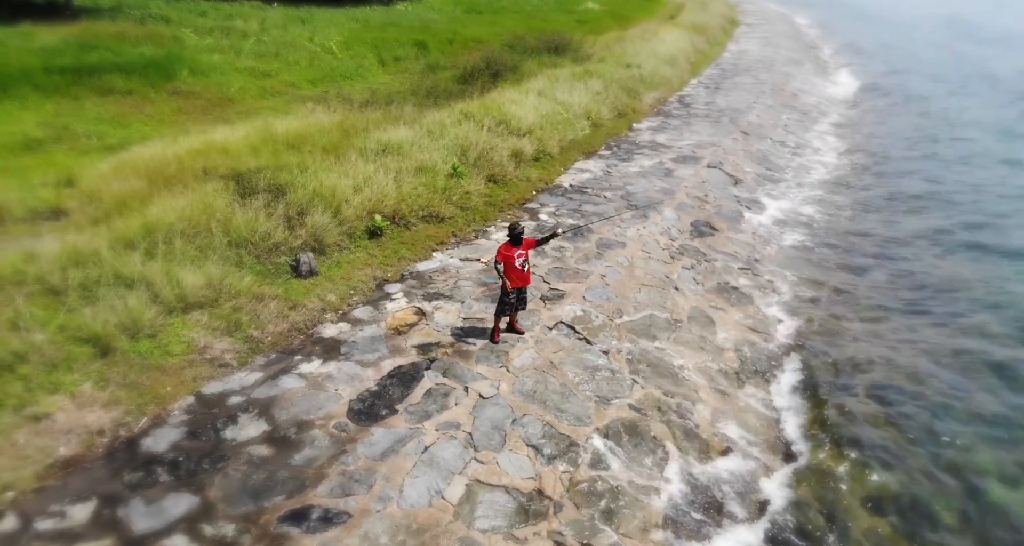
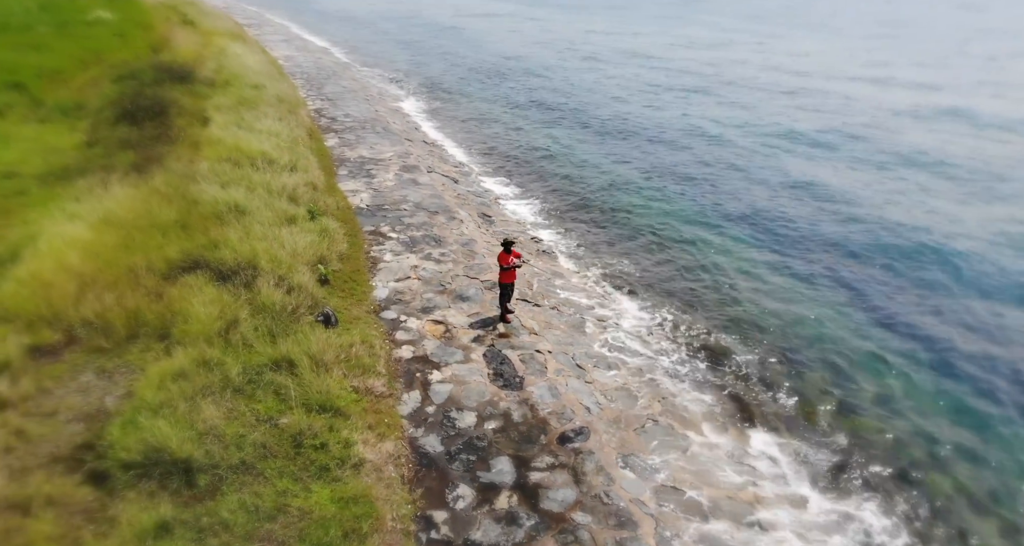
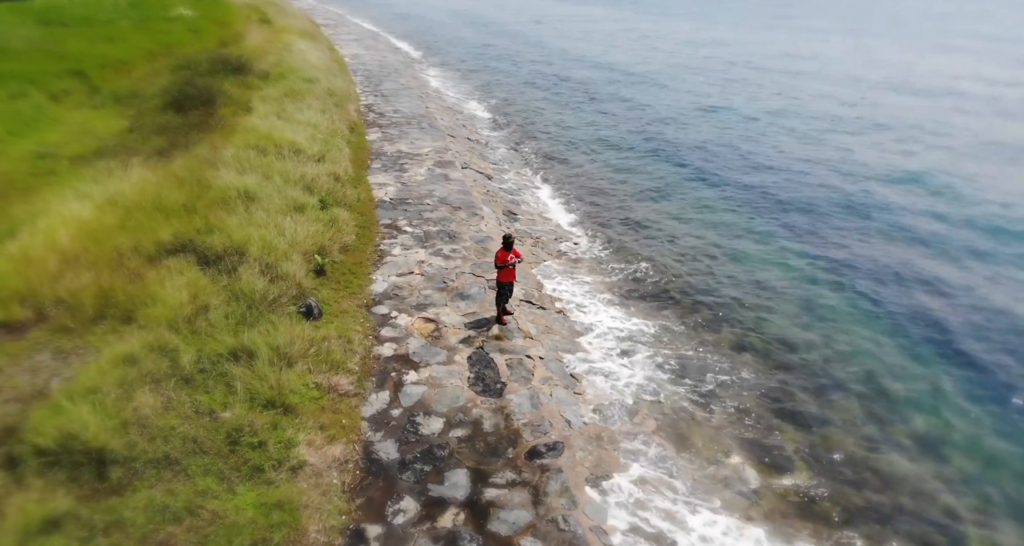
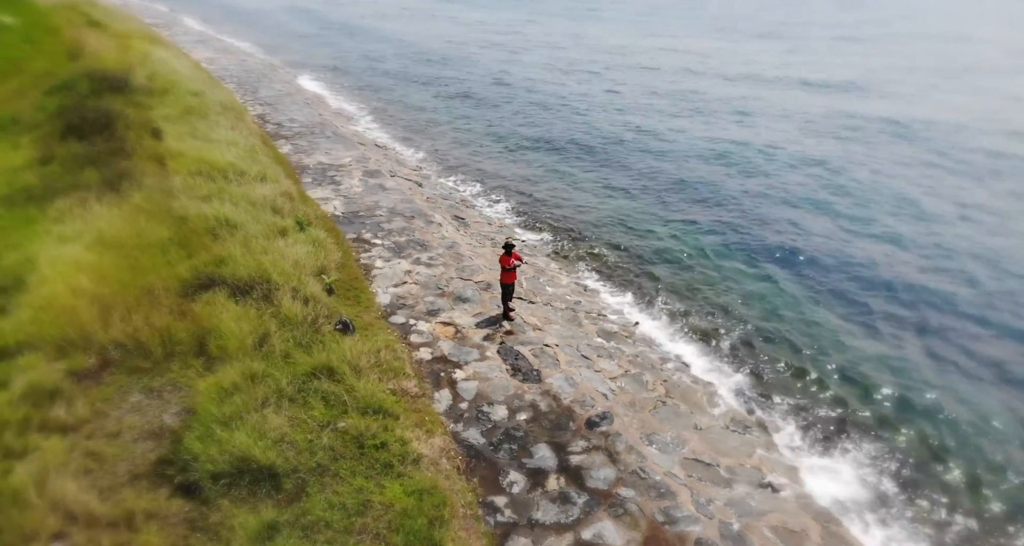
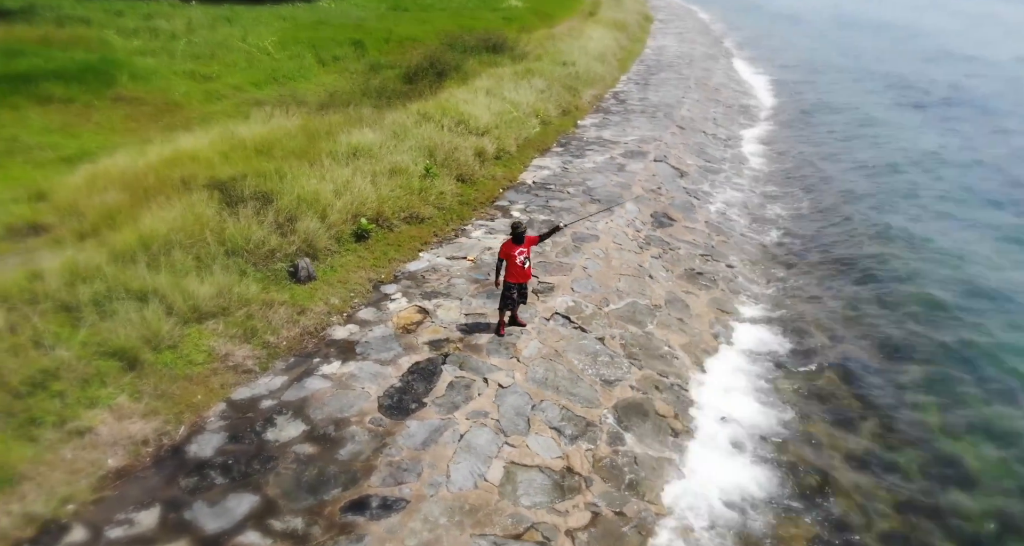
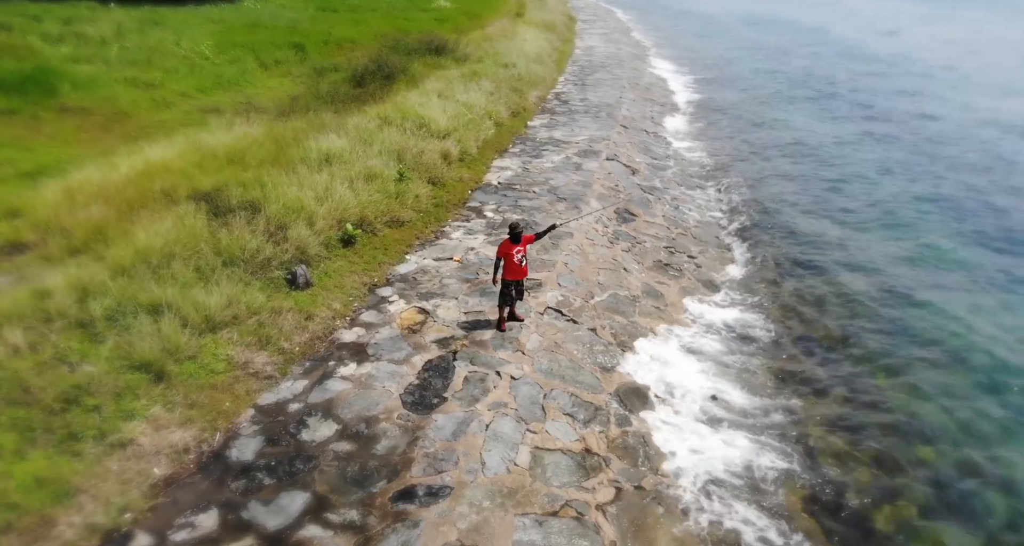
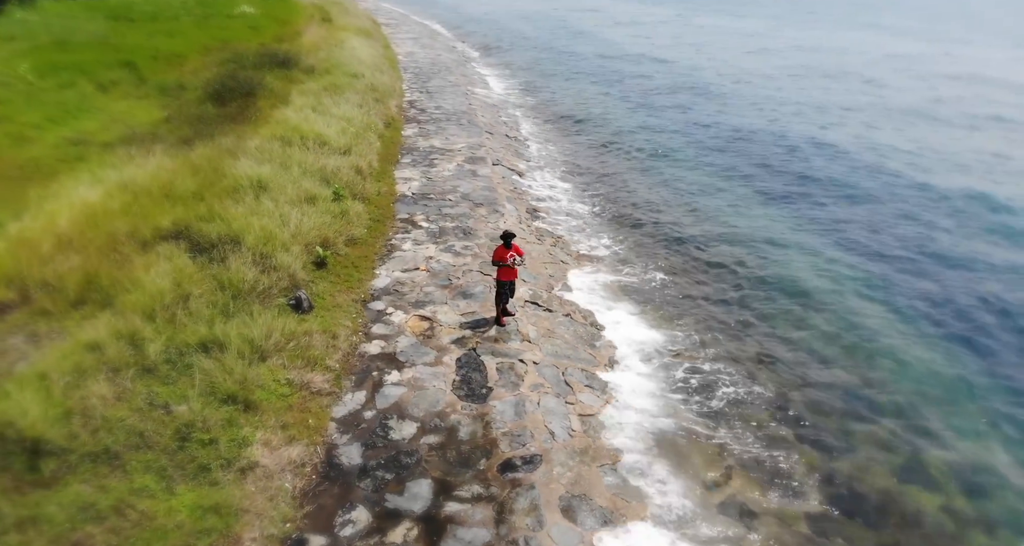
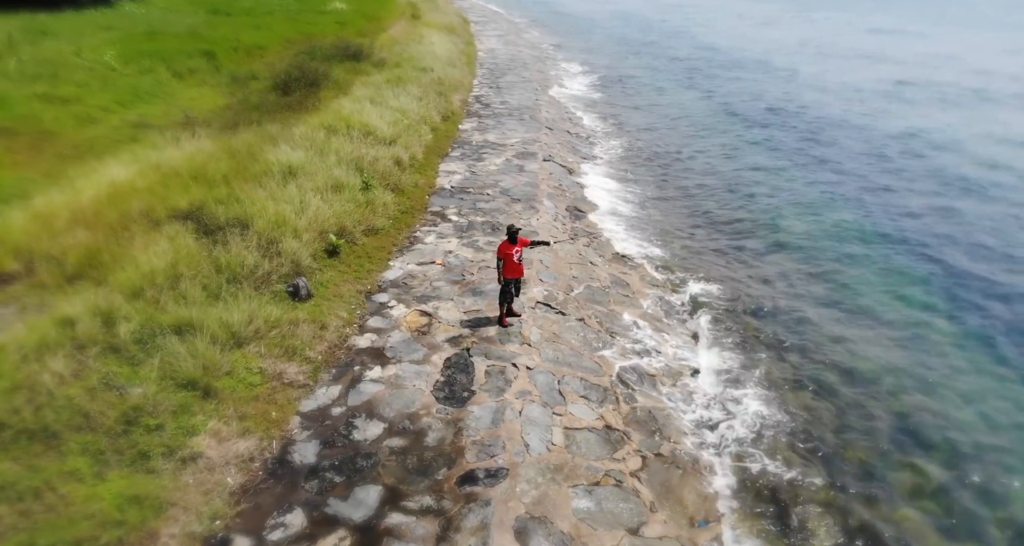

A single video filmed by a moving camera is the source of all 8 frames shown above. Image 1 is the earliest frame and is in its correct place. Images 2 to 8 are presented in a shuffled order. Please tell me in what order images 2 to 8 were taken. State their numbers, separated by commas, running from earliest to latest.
5, 6, 8, 7, 3, 2, 4
